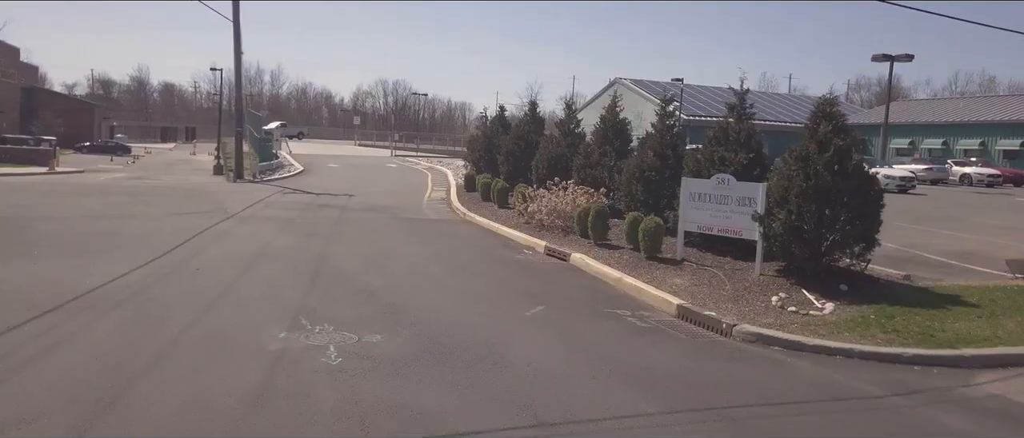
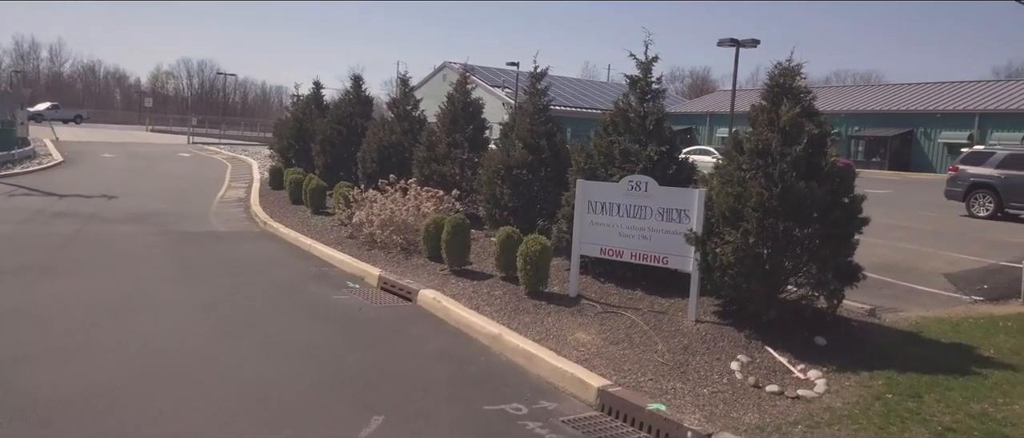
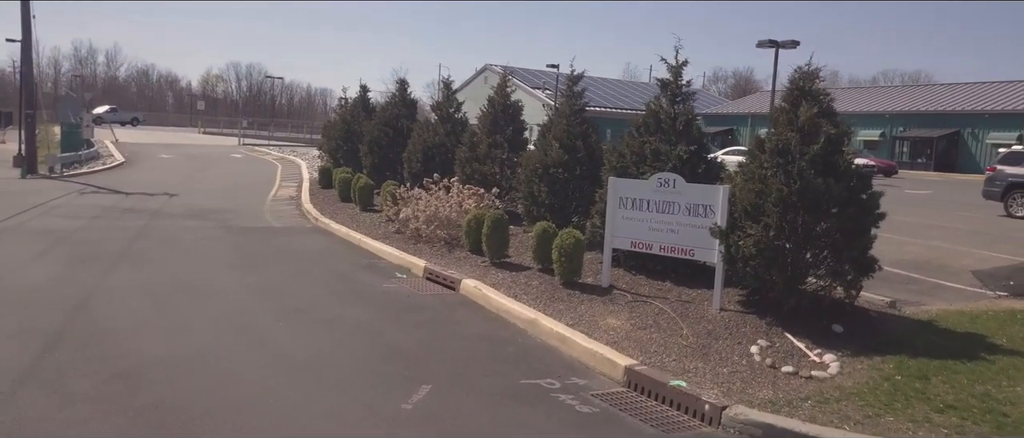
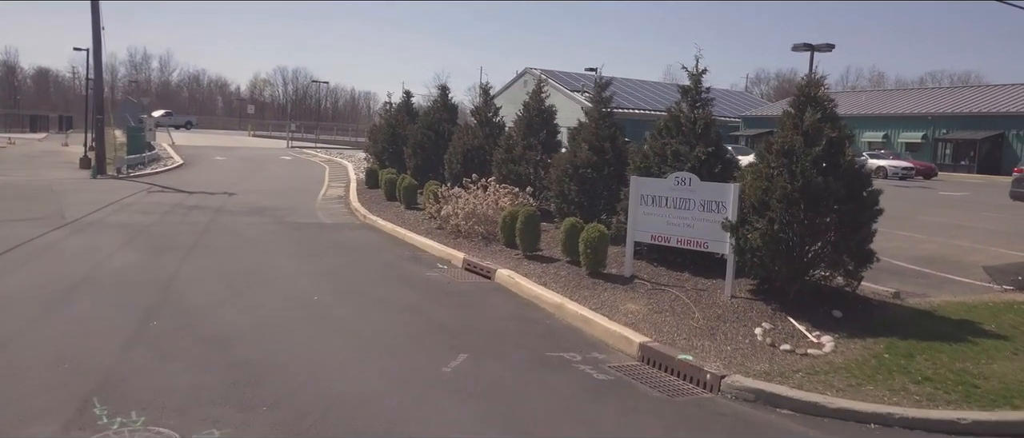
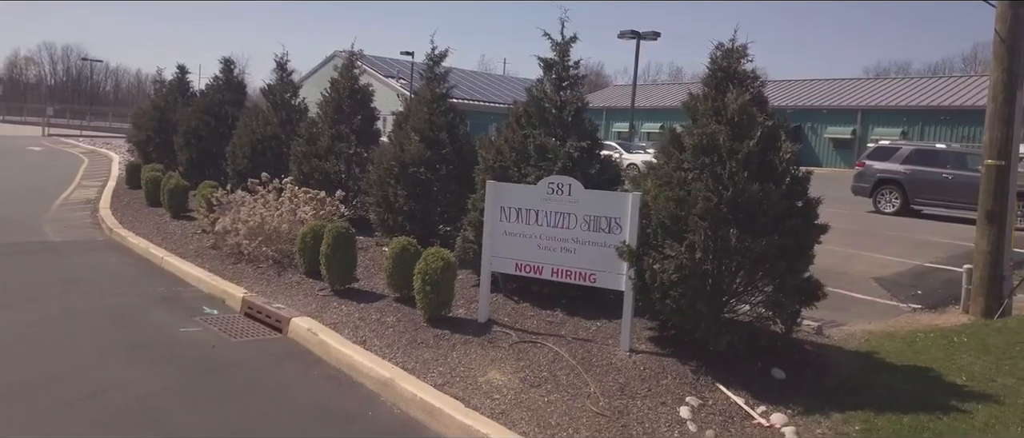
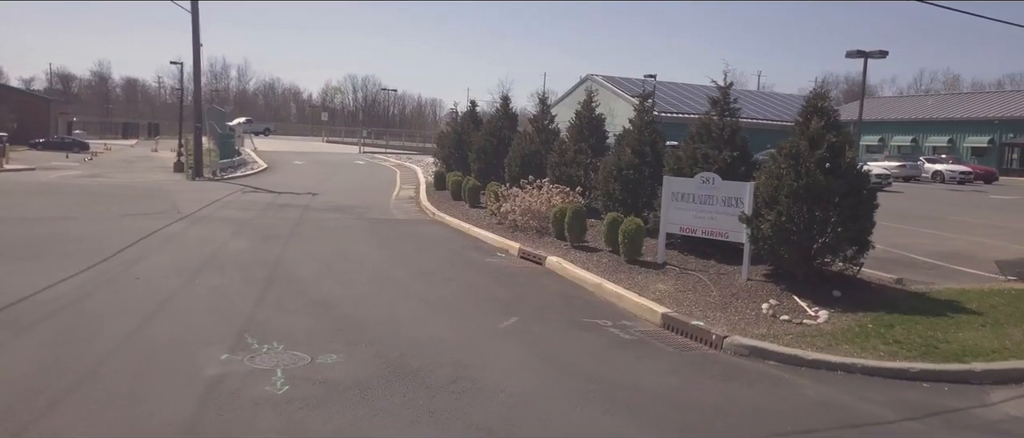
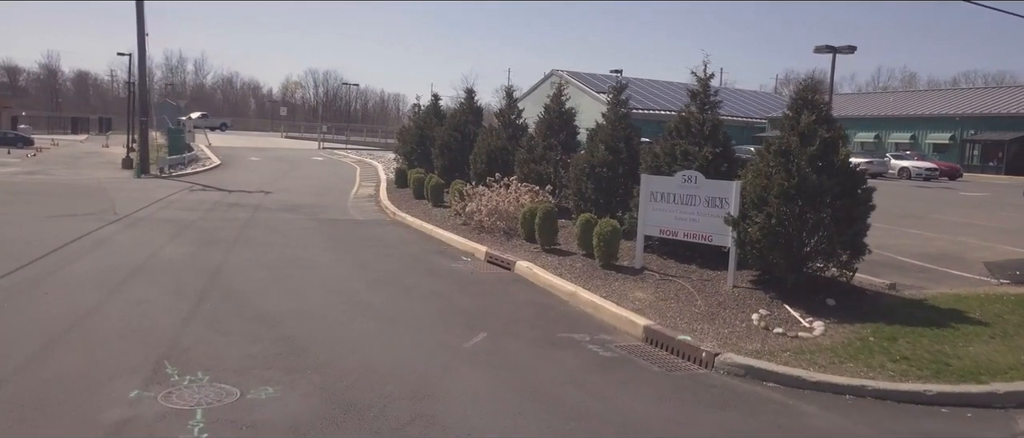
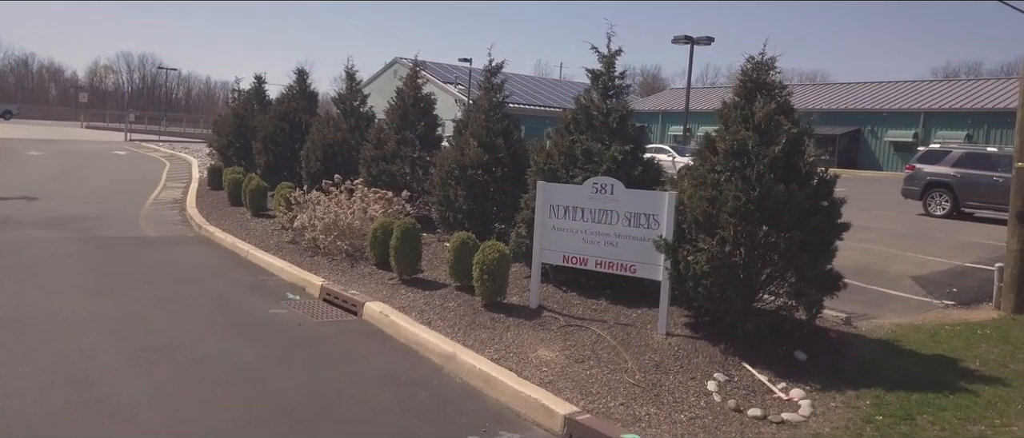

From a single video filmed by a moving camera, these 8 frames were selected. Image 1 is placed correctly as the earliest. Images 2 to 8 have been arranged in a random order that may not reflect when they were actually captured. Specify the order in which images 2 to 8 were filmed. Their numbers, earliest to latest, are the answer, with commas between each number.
6, 7, 4, 3, 2, 8, 5
